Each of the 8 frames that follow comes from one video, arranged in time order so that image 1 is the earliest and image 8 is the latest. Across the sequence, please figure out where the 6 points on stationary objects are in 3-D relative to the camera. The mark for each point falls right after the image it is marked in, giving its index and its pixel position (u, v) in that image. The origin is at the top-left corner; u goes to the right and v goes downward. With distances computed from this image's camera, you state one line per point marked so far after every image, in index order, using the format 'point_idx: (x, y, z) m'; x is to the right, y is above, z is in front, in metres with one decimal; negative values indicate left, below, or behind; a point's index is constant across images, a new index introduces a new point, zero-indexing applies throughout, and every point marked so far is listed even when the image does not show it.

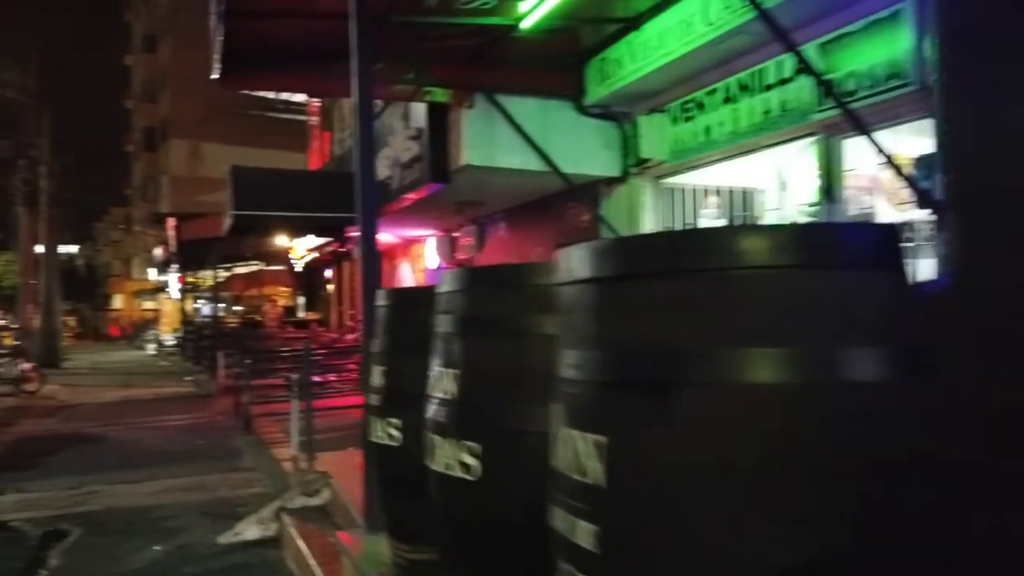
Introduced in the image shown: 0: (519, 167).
0: (+0.1, +1.3, +8.0) m
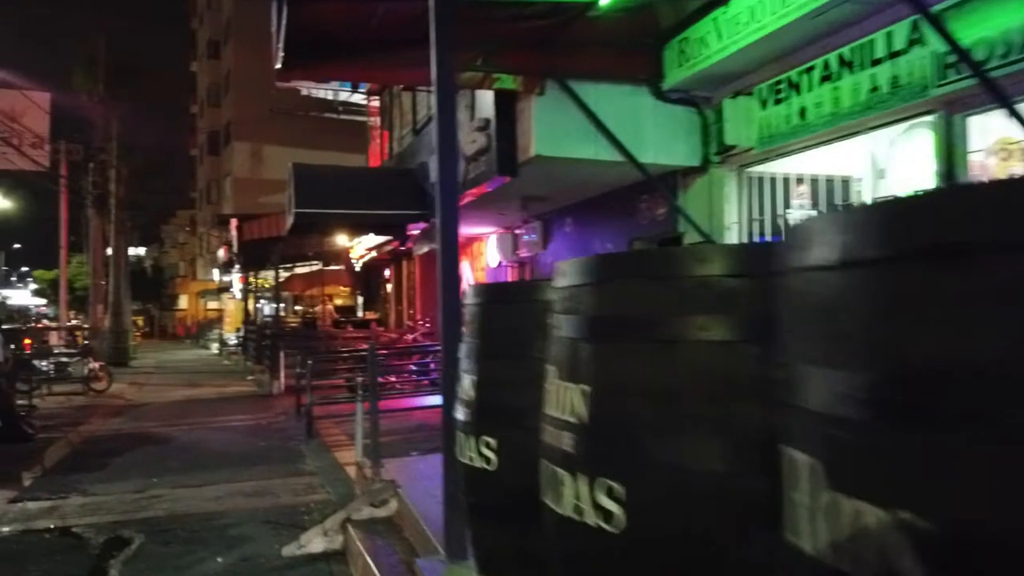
0: (+0.8, +1.3, +7.6) m
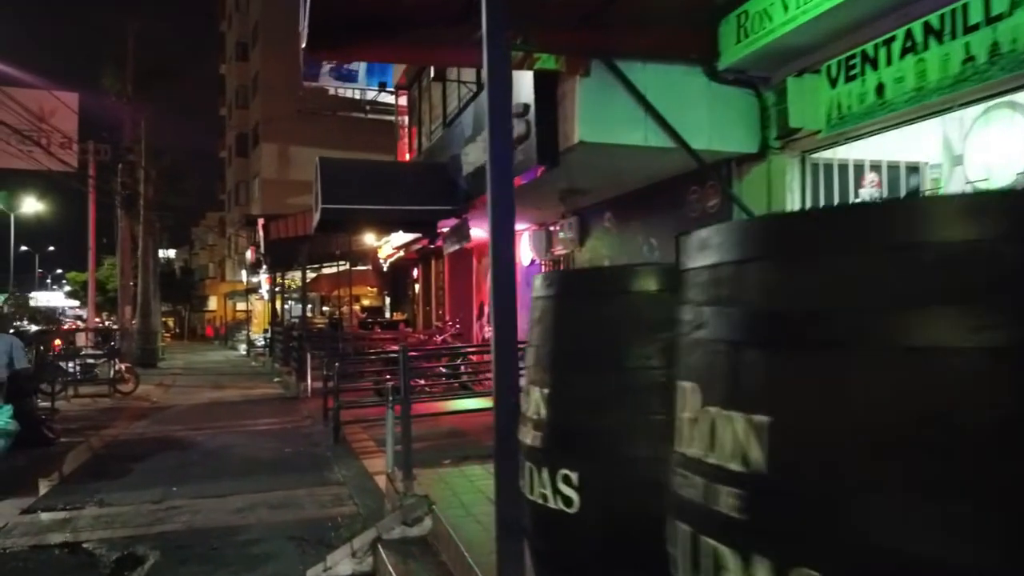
0: (+1.2, +1.3, +7.0) m
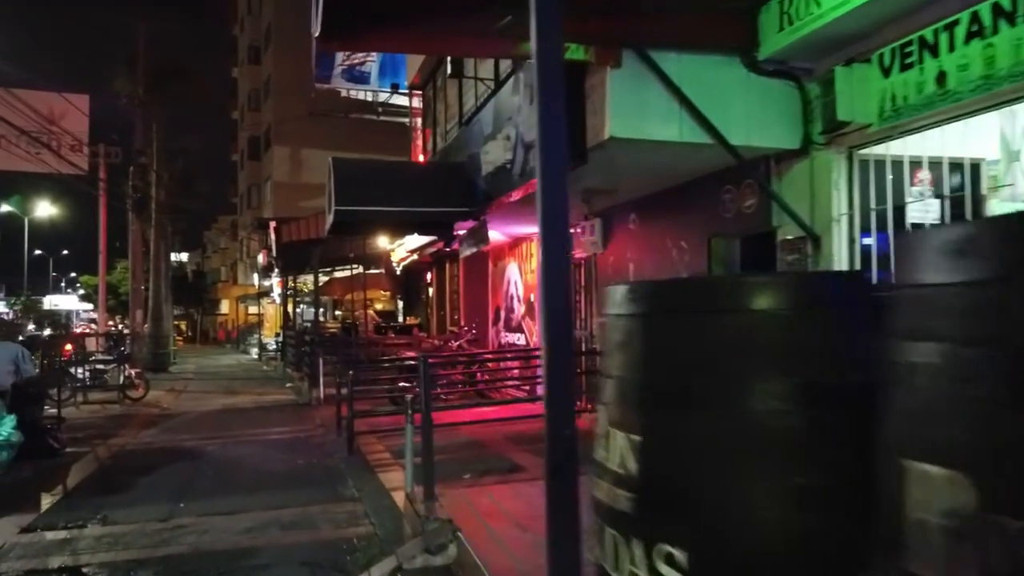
0: (+1.4, +1.3, +6.5) m
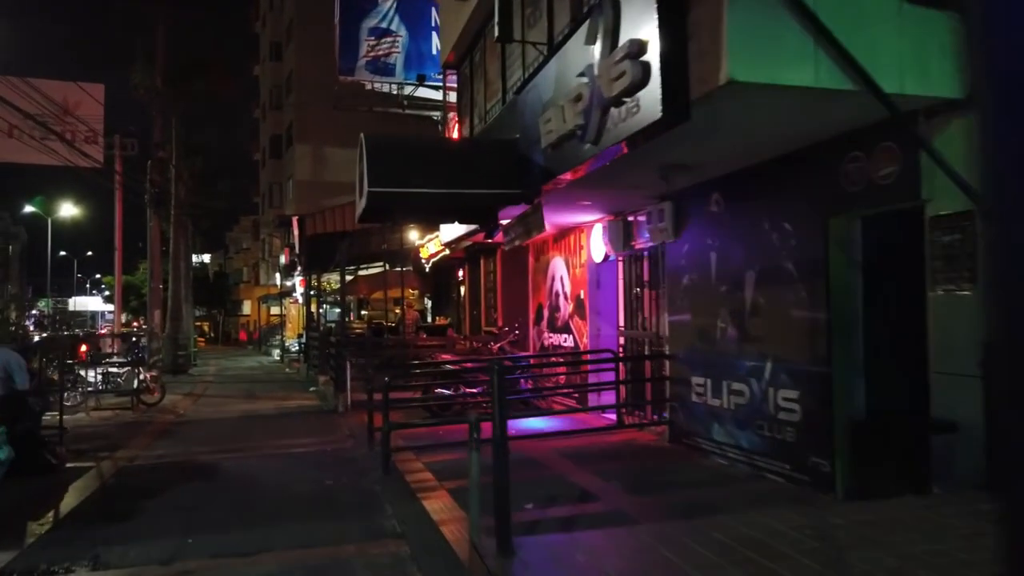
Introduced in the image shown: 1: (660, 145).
0: (+2.0, +1.4, +5.1) m
1: (+1.3, +1.3, +6.9) m
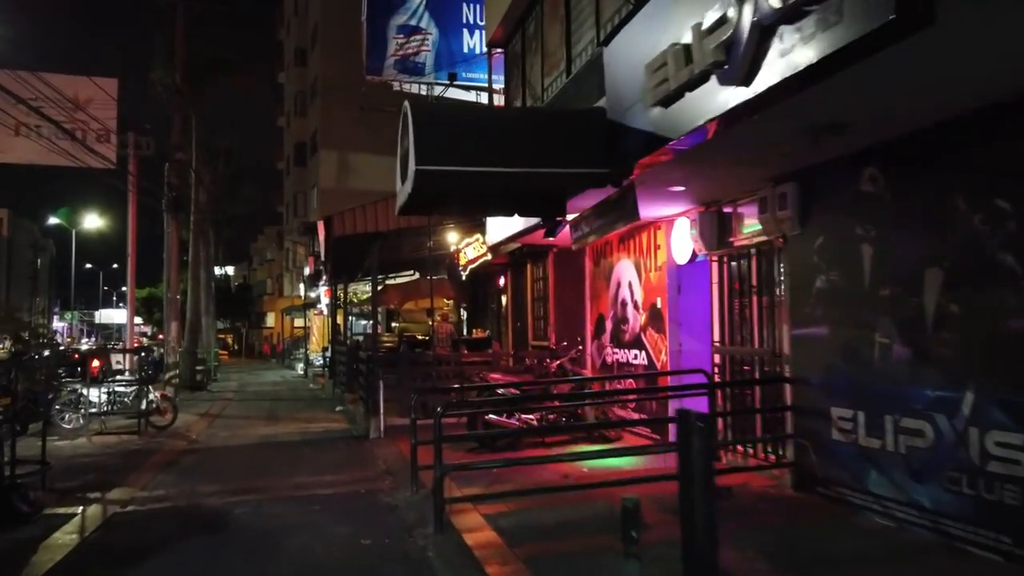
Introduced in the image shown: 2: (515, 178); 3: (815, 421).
0: (+2.7, +1.4, +3.1) m
1: (+2.1, +1.3, +4.9) m
2: (0.0, +1.0, +7.2) m
3: (+2.8, -1.3, +7.1) m
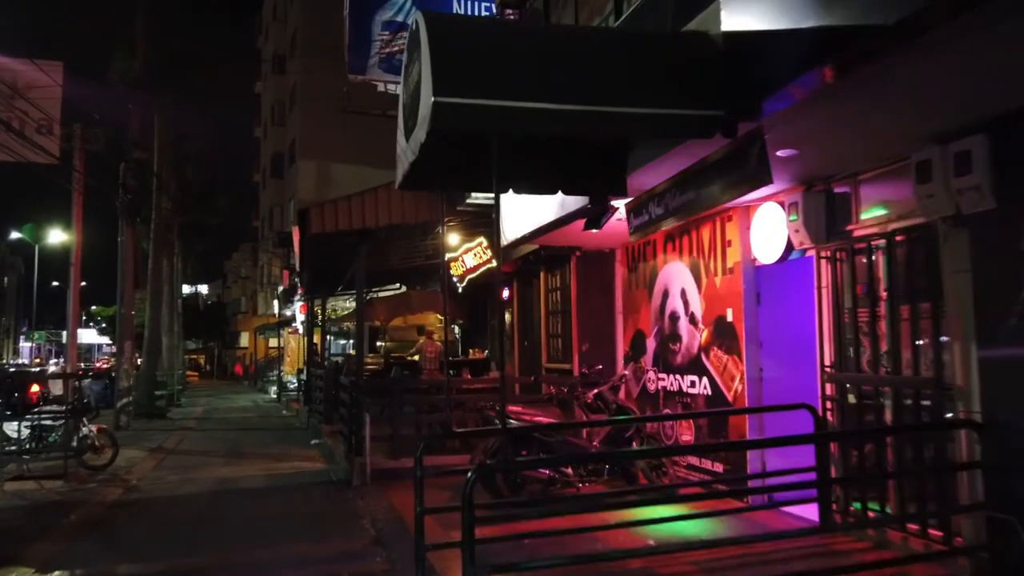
0: (+3.2, +1.5, +0.8) m
1: (+2.5, +1.3, +2.6) m
2: (+0.4, +1.0, +4.8) m
3: (+3.2, -1.2, +4.8) m
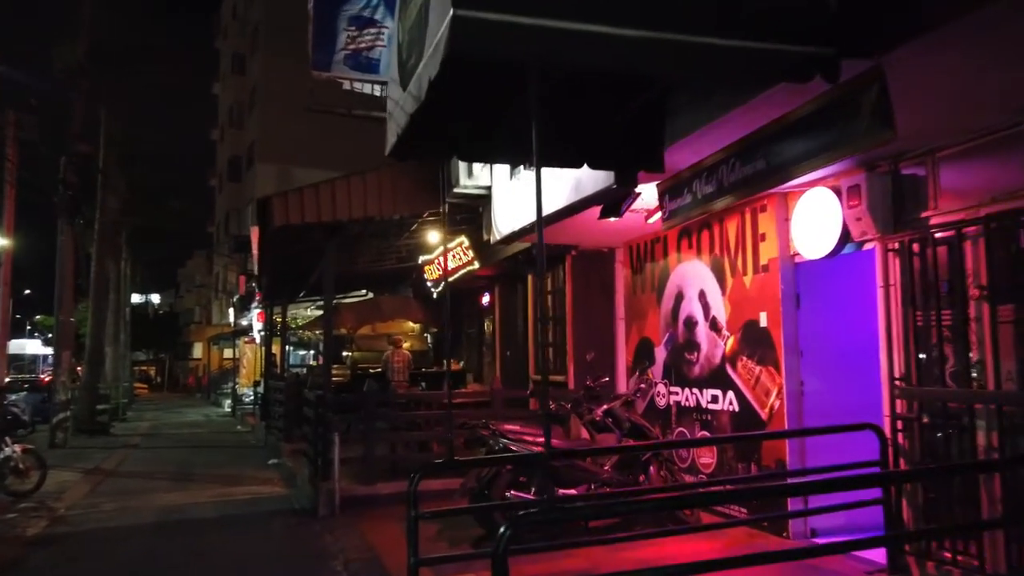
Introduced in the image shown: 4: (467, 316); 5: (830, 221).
0: (+3.6, +1.6, -0.2) m
1: (+2.8, +1.4, +1.6) m
2: (+0.6, +1.1, +3.7) m
3: (+3.4, -1.2, +3.7) m
4: (-0.8, -0.6, +14.8) m
5: (+2.7, +0.5, +6.3) m
